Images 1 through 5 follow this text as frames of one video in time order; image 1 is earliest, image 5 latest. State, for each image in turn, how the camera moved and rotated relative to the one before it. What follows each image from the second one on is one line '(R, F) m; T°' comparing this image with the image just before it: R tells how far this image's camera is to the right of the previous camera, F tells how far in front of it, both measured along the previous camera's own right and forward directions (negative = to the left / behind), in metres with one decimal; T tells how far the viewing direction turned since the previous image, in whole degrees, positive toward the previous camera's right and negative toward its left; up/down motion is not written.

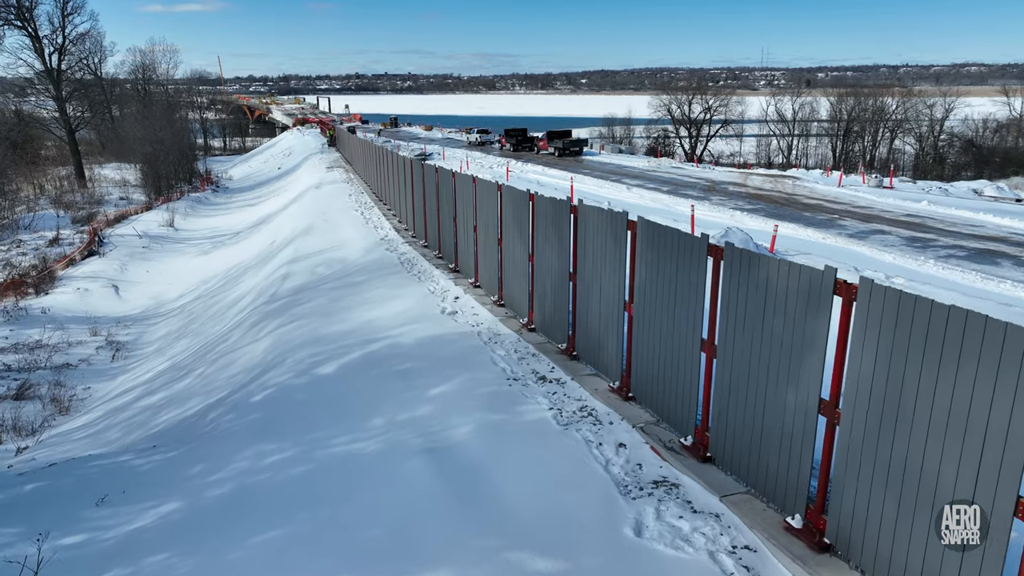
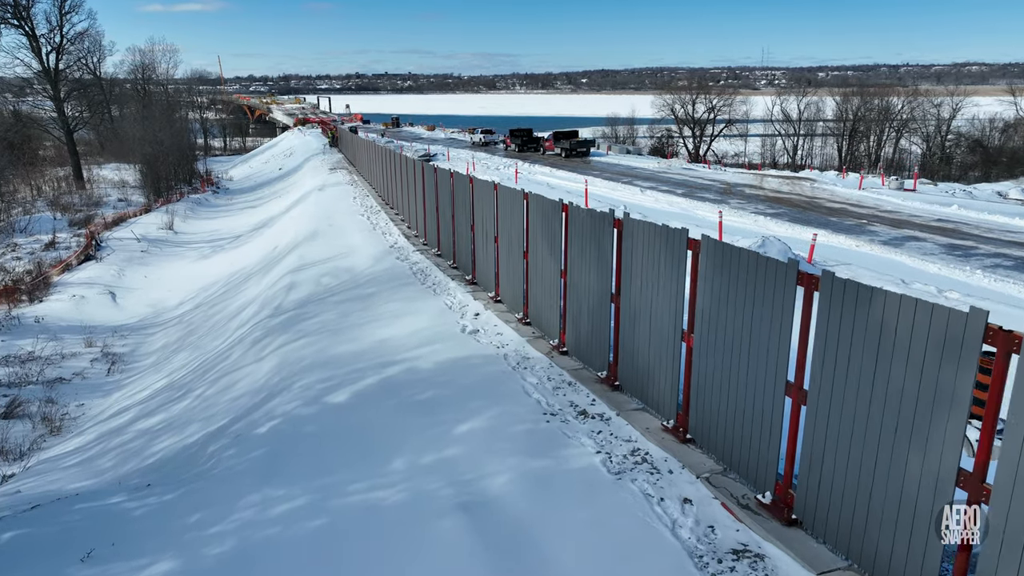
(-0.6, +0.8) m; 0°
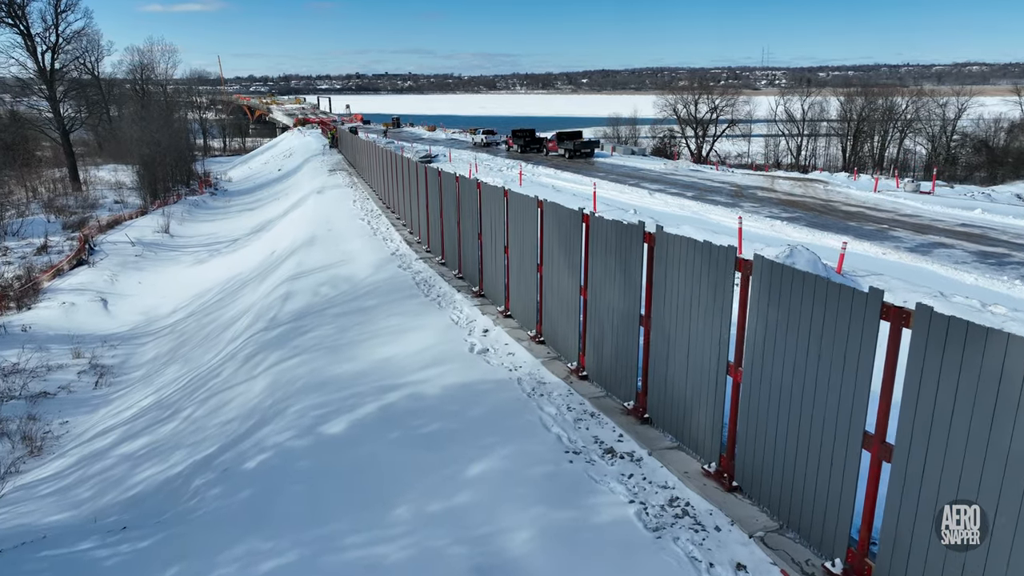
(-0.3, +0.7) m; 0°
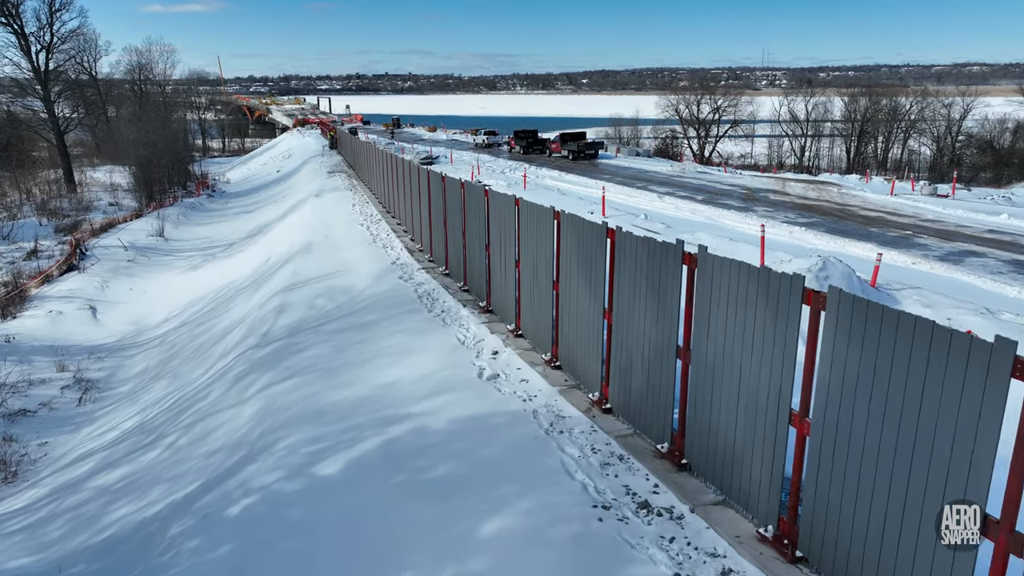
(-0.3, +0.8) m; 0°
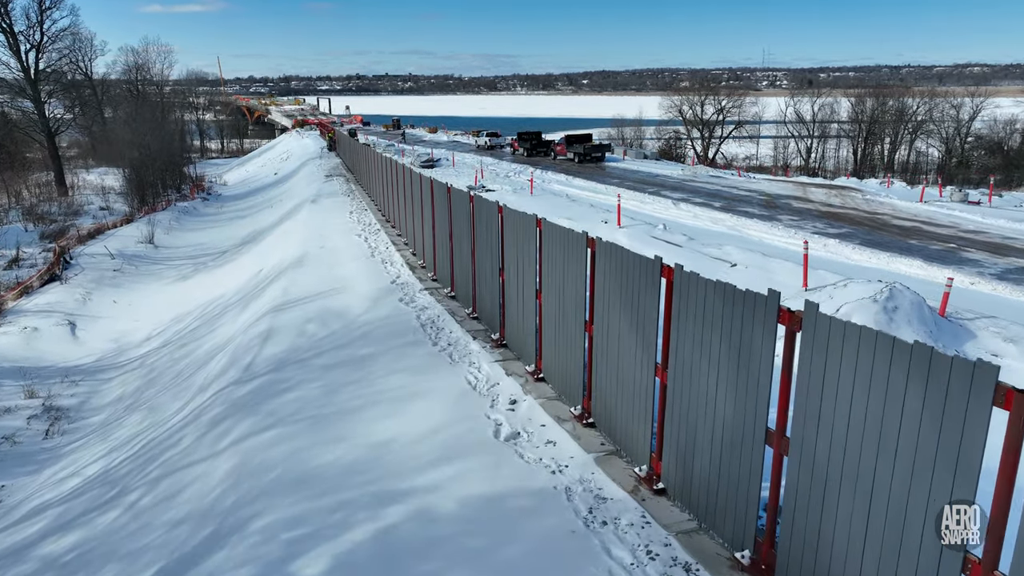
(-0.4, +1.3) m; 0°
